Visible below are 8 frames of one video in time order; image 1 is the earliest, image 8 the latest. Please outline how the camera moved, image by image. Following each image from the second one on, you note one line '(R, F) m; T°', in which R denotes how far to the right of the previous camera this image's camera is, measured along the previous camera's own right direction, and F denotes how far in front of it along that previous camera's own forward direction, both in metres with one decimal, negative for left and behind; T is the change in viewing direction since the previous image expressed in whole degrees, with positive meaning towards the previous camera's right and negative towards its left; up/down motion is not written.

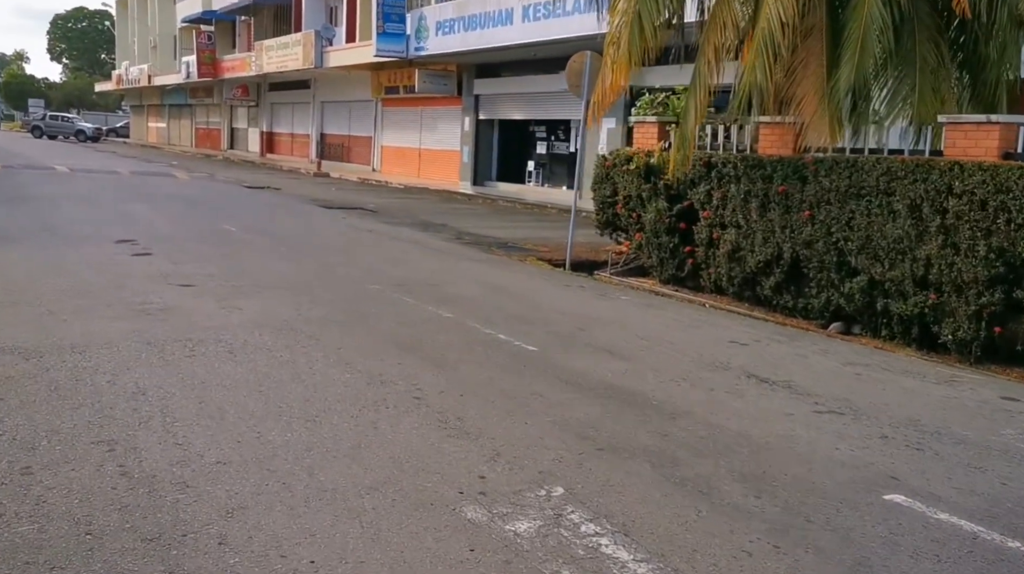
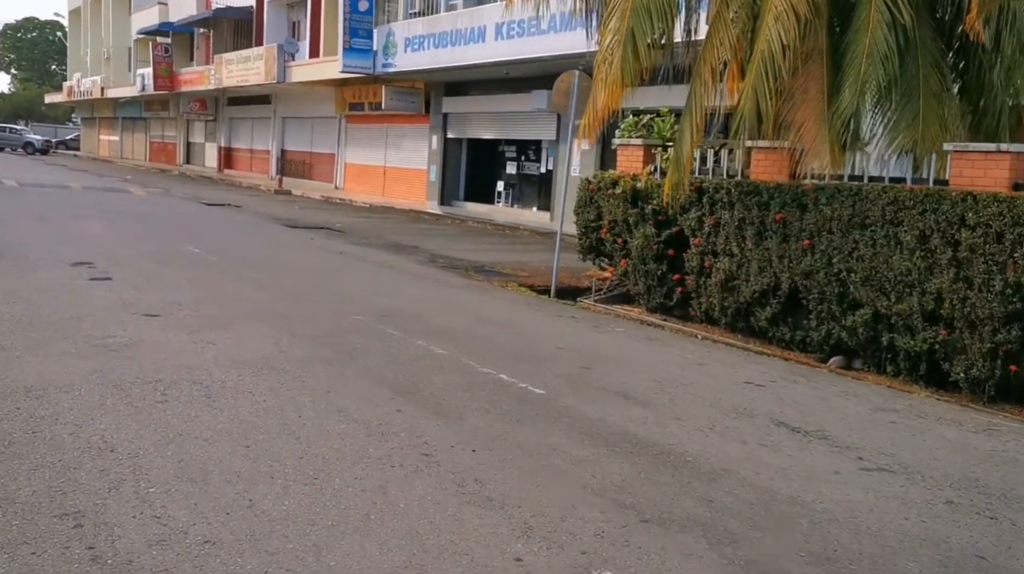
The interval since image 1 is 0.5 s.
(-0.3, +0.6) m; +2°
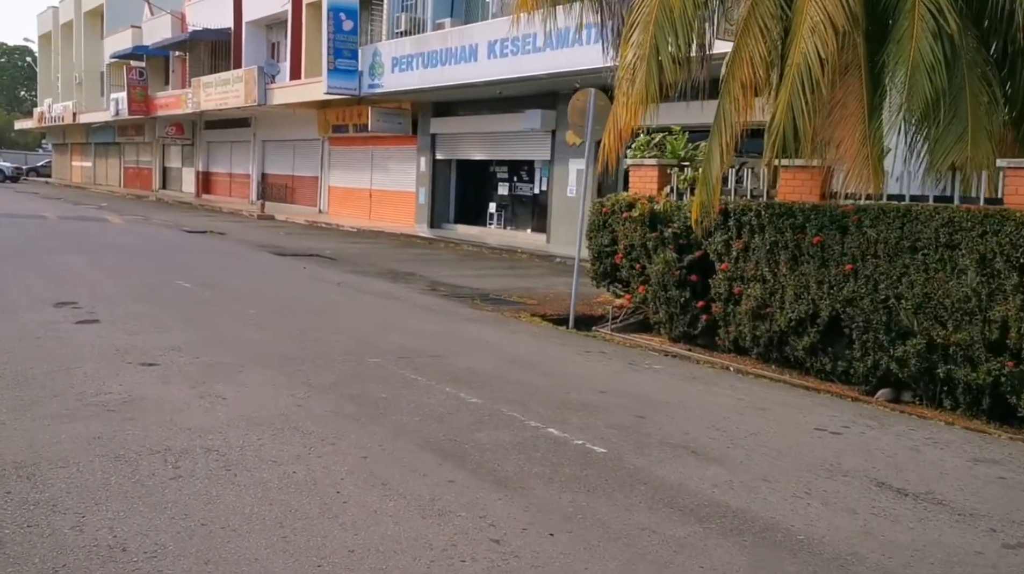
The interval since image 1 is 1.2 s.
(-0.4, +0.7) m; +1°
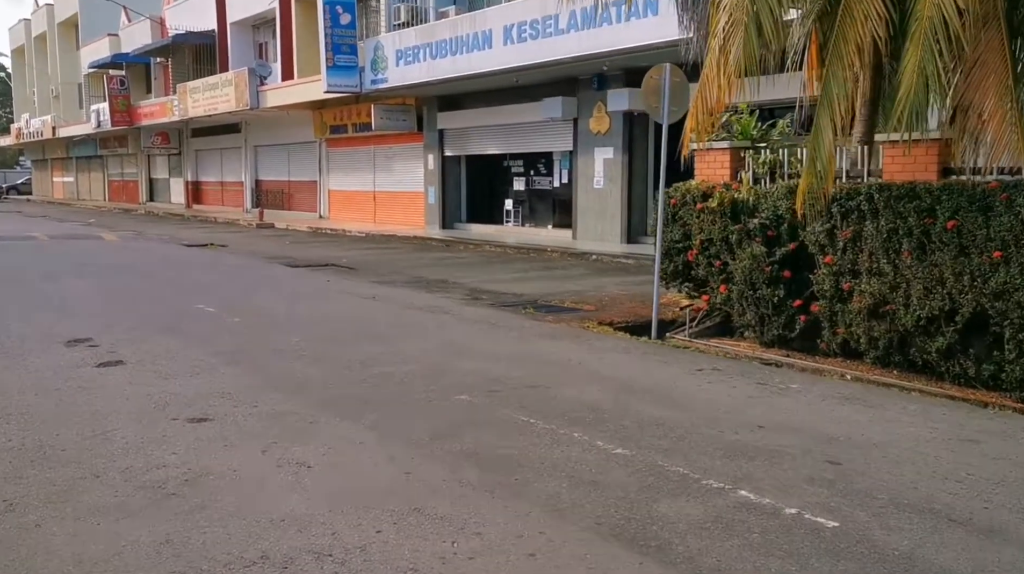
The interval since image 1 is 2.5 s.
(-0.8, +1.4) m; +1°
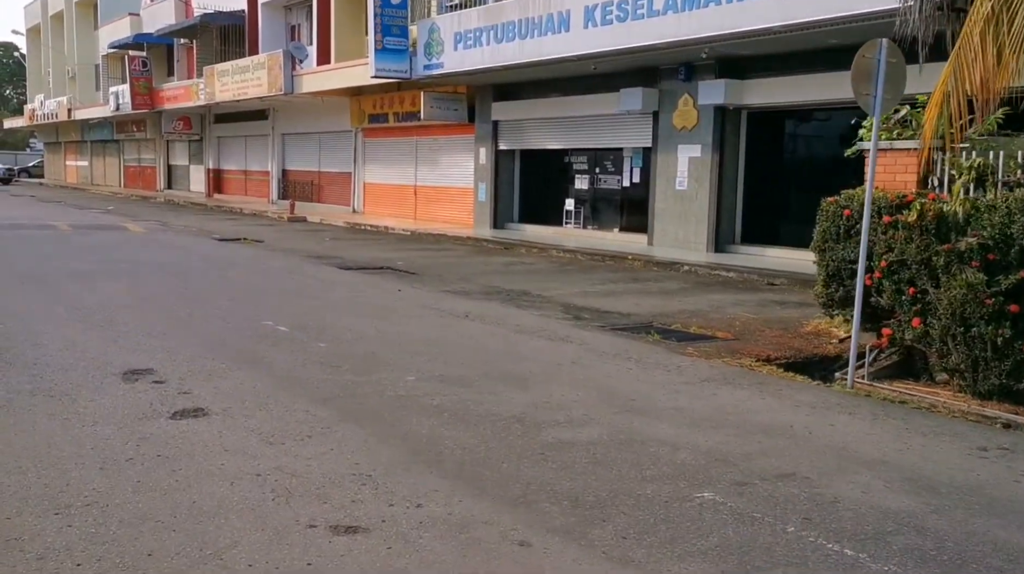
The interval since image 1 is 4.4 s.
(-1.2, +2.0) m; 0°
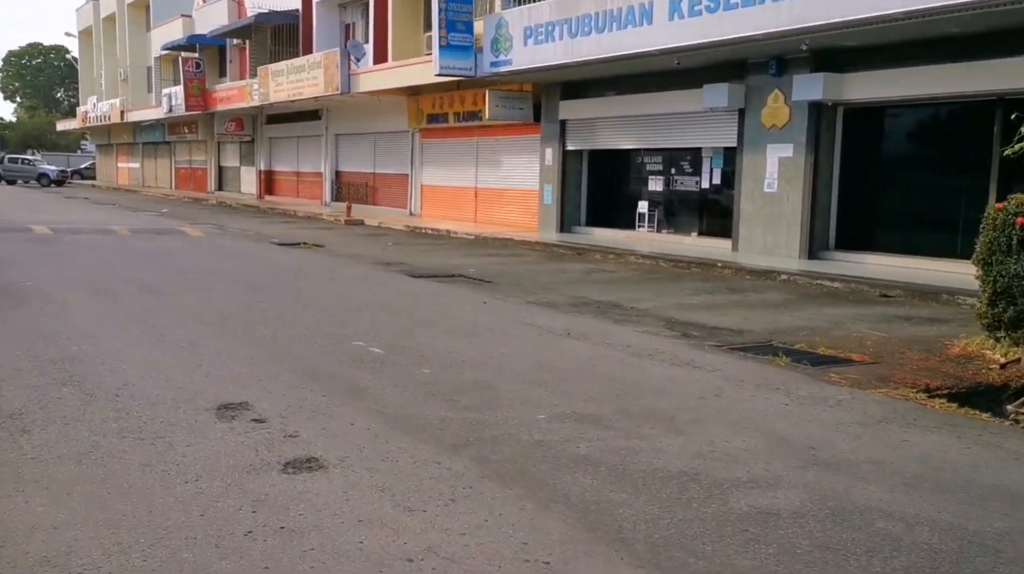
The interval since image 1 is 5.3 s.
(-0.7, +1.0) m; -2°
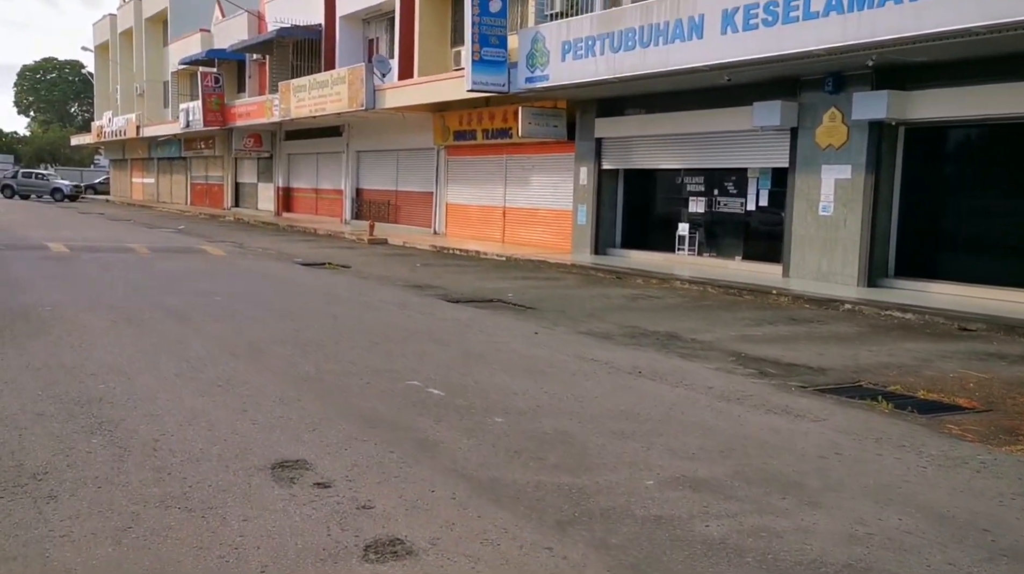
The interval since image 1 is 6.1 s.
(-0.5, +0.9) m; 0°
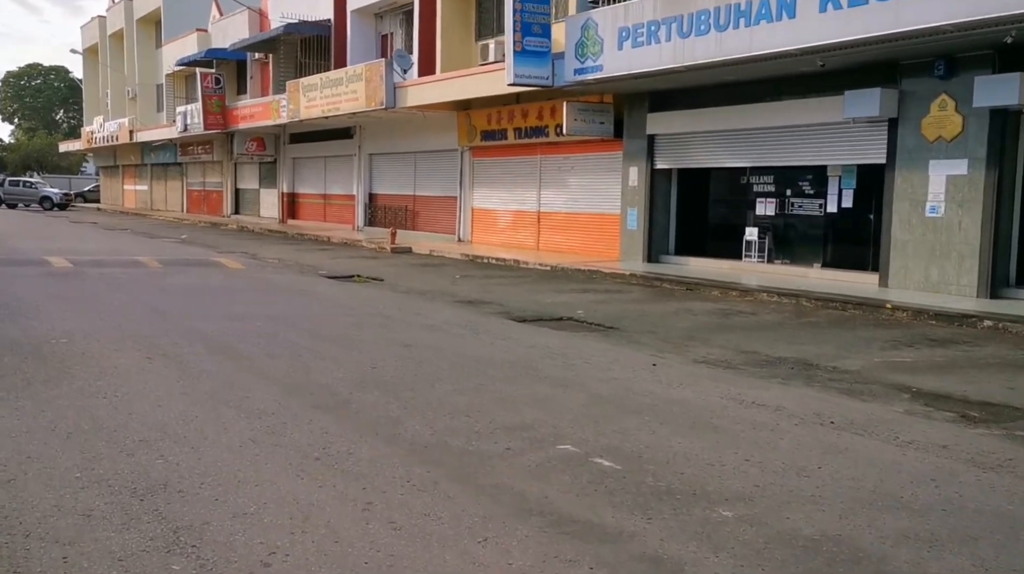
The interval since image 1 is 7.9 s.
(-1.2, +2.1) m; +1°
